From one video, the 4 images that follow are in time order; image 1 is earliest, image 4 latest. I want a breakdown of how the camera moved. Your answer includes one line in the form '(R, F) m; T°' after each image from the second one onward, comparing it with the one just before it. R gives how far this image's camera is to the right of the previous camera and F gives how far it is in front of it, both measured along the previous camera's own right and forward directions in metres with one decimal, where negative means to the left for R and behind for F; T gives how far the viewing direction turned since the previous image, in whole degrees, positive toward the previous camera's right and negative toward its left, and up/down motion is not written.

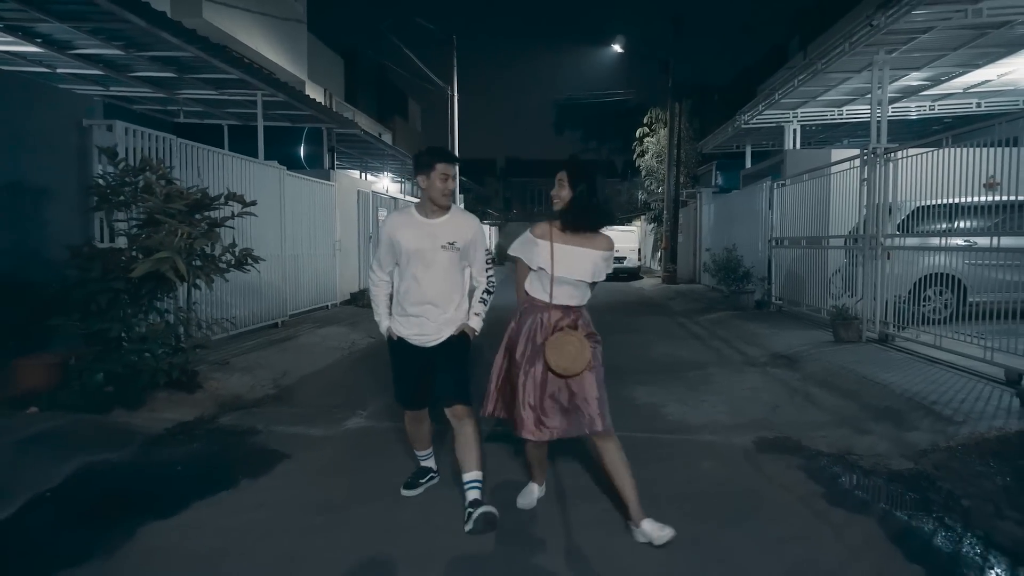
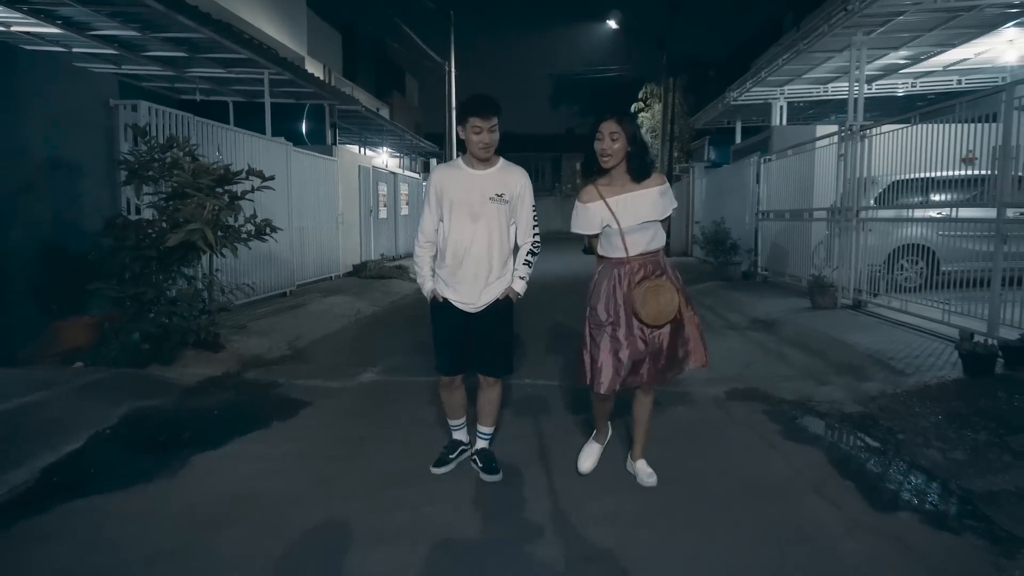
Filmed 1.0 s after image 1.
(0.0, -0.6) m; 0°
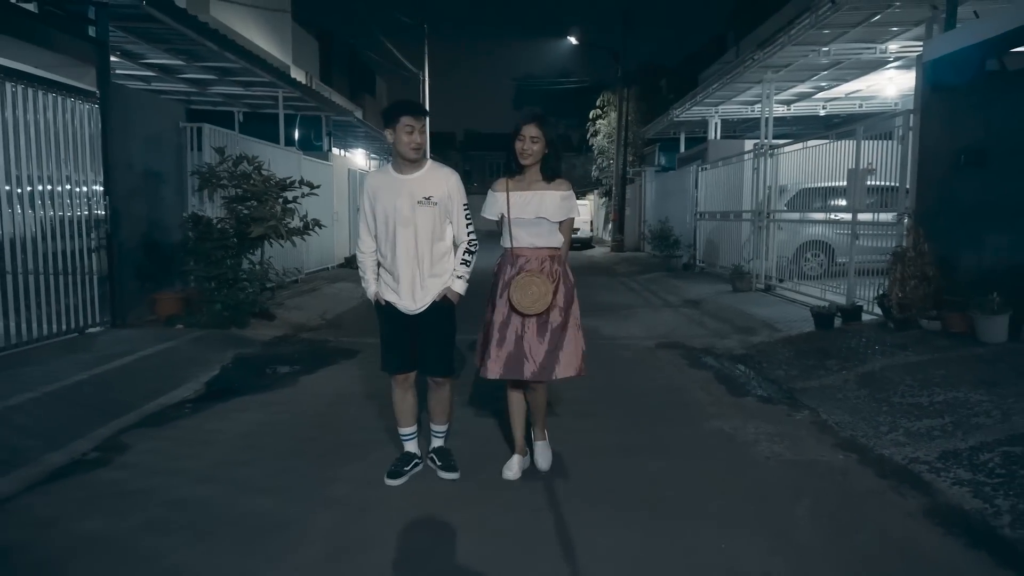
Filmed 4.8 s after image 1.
(-0.4, -2.4) m; +3°
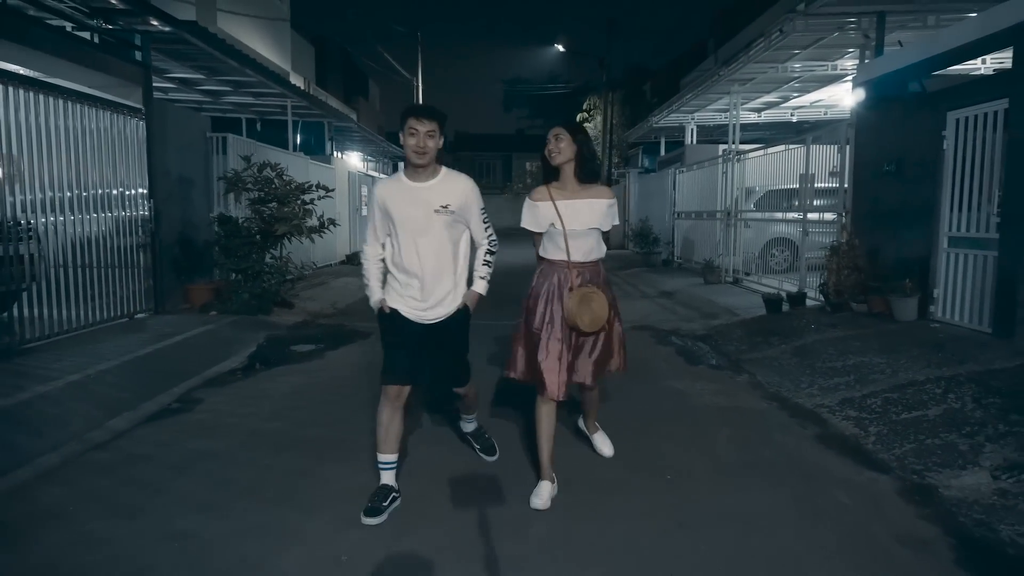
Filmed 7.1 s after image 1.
(0.0, -1.3) m; +1°
